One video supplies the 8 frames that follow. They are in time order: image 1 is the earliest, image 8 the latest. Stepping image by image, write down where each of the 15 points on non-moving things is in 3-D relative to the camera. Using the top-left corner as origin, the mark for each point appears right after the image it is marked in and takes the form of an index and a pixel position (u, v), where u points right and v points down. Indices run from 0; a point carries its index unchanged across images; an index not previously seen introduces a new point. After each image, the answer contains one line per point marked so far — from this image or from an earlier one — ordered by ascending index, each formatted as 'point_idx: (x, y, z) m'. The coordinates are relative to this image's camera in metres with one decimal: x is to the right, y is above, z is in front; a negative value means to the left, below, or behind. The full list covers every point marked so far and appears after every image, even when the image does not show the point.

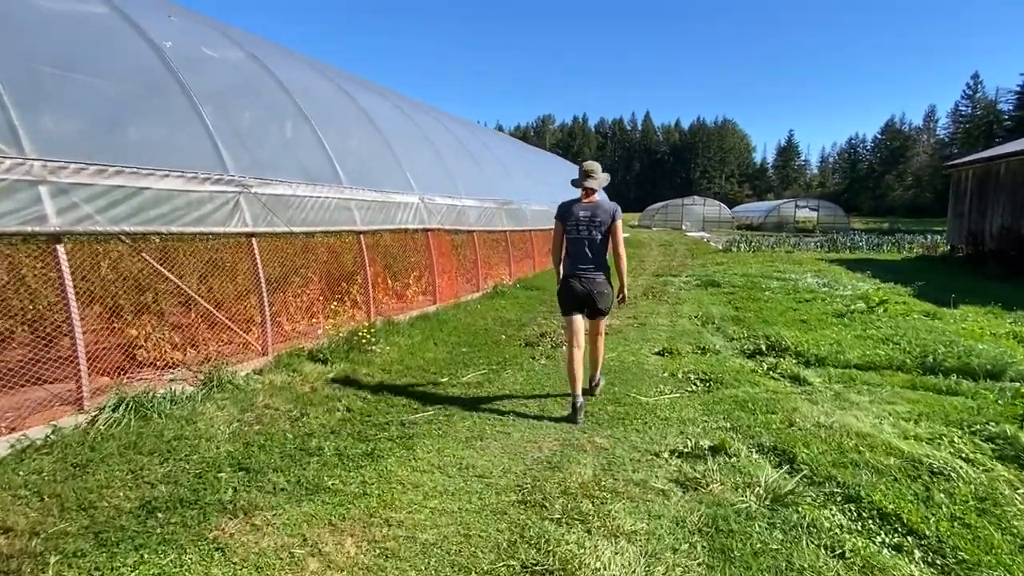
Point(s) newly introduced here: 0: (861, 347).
0: (+3.2, -0.5, +6.0) m
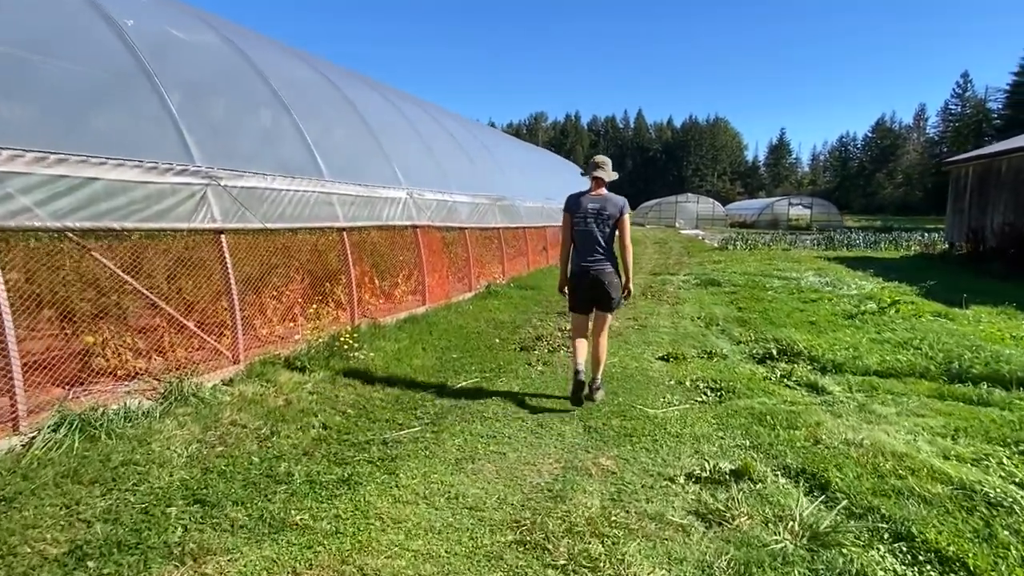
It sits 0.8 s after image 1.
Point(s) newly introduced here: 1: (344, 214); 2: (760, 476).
0: (+3.1, -0.5, +5.6) m
1: (-1.6, +0.7, +6.4) m
2: (+1.2, -0.9, +3.1) m
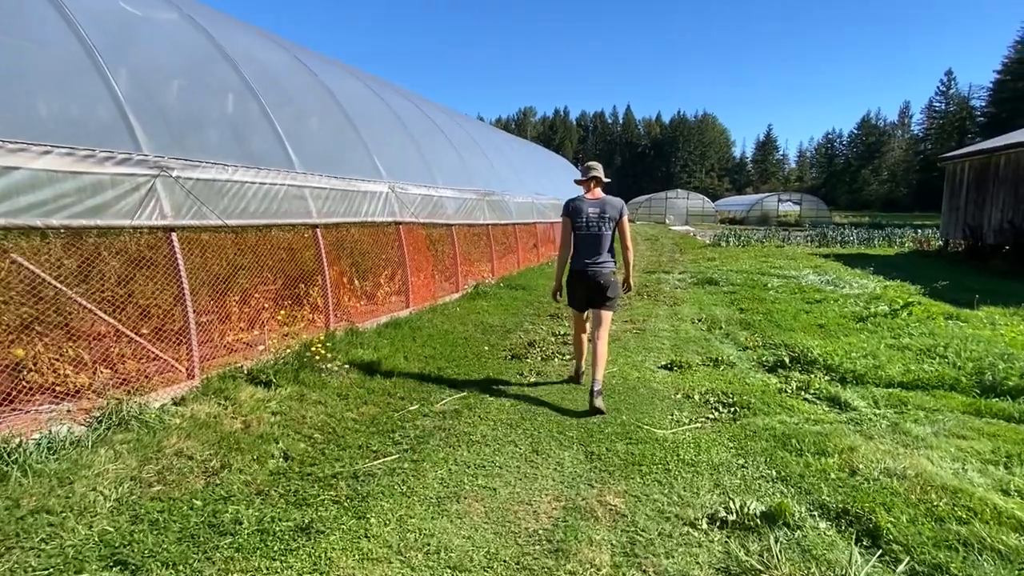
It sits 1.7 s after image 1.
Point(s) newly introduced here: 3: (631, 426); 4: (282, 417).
0: (+3.0, -0.6, +5.2) m
1: (-1.7, +0.7, +5.8) m
2: (+1.1, -0.9, +2.6) m
3: (+0.7, -0.8, +3.8) m
4: (-1.3, -0.7, +3.7) m
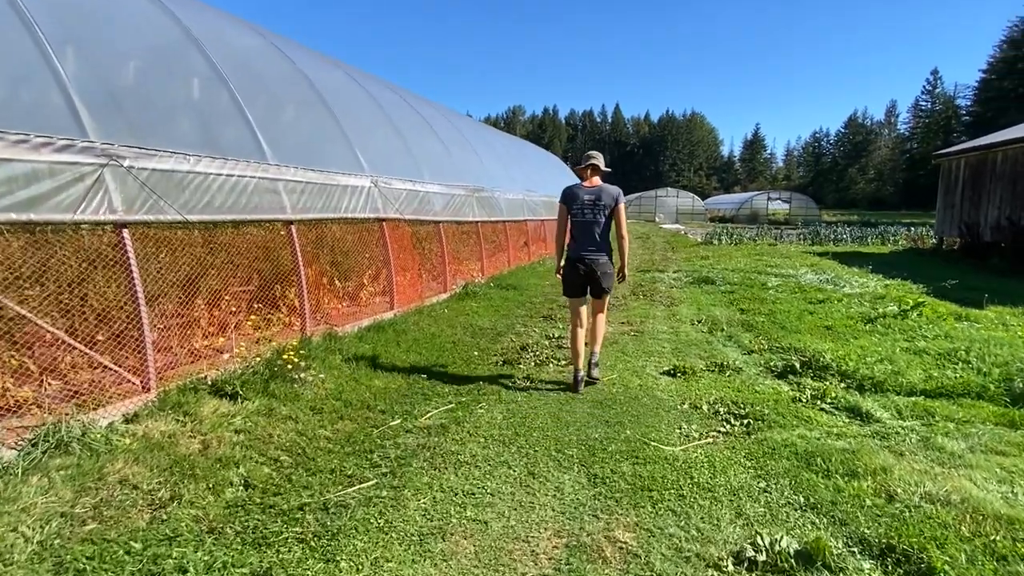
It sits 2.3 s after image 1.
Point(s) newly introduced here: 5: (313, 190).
0: (+3.0, -0.6, +4.8) m
1: (-1.8, +0.7, +5.4) m
2: (+1.1, -0.9, +2.3) m
3: (+0.7, -0.8, +3.5) m
4: (-1.3, -0.7, +3.3) m
5: (-1.7, +0.8, +5.8) m
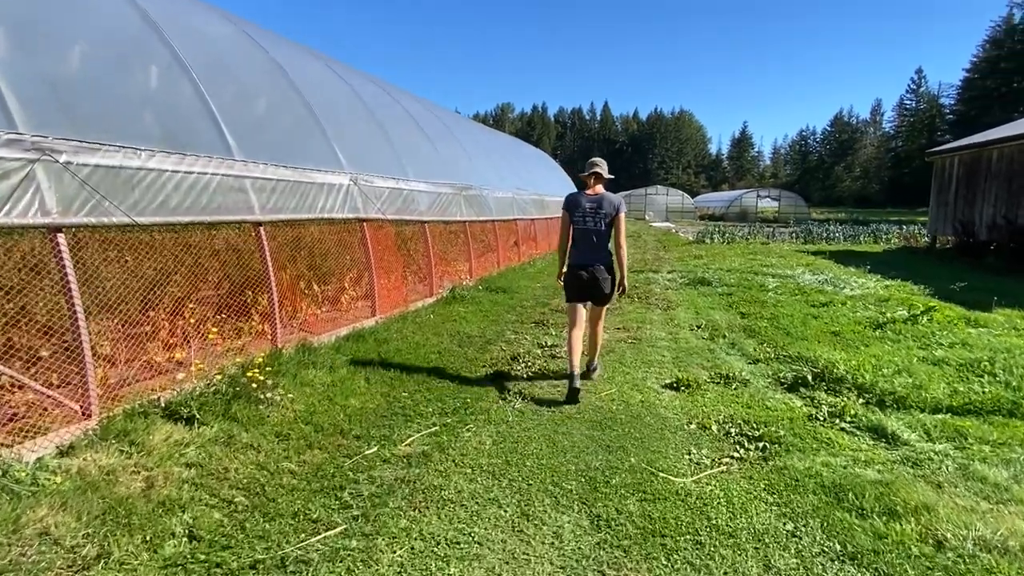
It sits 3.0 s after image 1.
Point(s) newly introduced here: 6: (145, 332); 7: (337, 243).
0: (+2.9, -0.6, +4.5) m
1: (-1.9, +0.6, +5.0) m
2: (+1.1, -1.0, +1.9) m
3: (+0.6, -0.9, +3.1) m
4: (-1.4, -0.8, +2.9) m
5: (-1.8, +0.8, +5.3) m
6: (-2.1, -0.3, +3.9) m
7: (-1.6, +0.4, +6.0) m
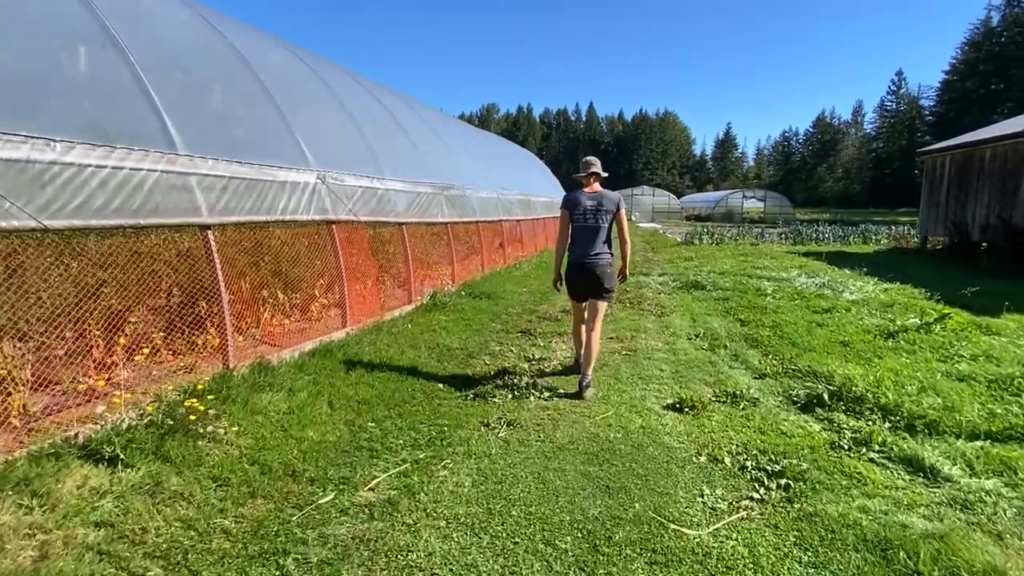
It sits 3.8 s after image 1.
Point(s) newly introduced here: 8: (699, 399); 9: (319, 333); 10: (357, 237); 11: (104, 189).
0: (+2.8, -0.7, +4.0) m
1: (-2.0, +0.6, +4.5) m
2: (+1.0, -1.0, +1.4) m
3: (+0.5, -0.9, +2.6) m
4: (-1.4, -0.9, +2.3) m
5: (-1.9, +0.7, +4.8) m
6: (-2.2, -0.3, +3.4) m
7: (-1.7, +0.3, +5.4) m
8: (+1.3, -0.7, +4.4) m
9: (-1.6, -0.4, +5.5) m
10: (-1.5, +0.5, +6.4) m
11: (-2.2, +0.5, +3.7) m
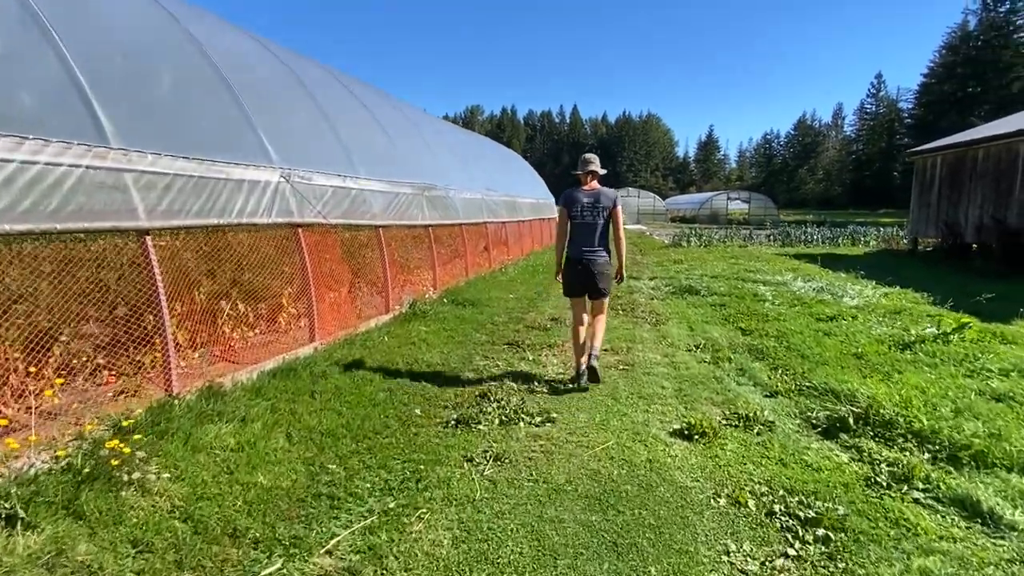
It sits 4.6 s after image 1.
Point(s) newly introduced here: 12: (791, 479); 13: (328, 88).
0: (+2.7, -0.7, +3.6) m
1: (-2.1, +0.5, +3.9) m
2: (+1.0, -1.1, +0.9) m
3: (+0.5, -1.0, +2.1) m
4: (-1.5, -0.9, +1.8) m
5: (-2.0, +0.6, +4.2) m
6: (-2.2, -0.4, +2.8) m
7: (-1.8, +0.2, +4.9) m
8: (+1.2, -0.8, +4.0) m
9: (-1.7, -0.4, +5.0) m
10: (-1.6, +0.4, +5.8) m
11: (-2.3, +0.5, +3.1) m
12: (+1.3, -0.9, +3.1) m
13: (-2.2, +2.4, +7.8) m
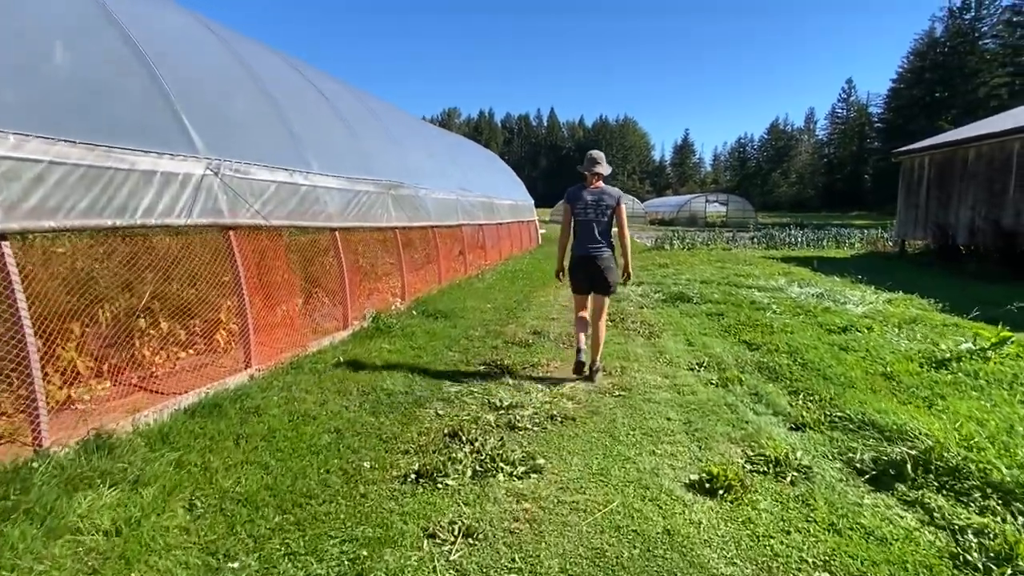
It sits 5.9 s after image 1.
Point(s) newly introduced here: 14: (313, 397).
0: (+2.6, -0.8, +2.9) m
1: (-2.2, +0.4, +3.1) m
2: (+1.0, -1.2, +0.2) m
3: (+0.5, -1.1, +1.3) m
4: (-1.5, -1.0, +1.0) m
5: (-2.2, +0.5, +3.4) m
6: (-2.3, -0.5, +1.9) m
7: (-2.0, +0.2, +4.1) m
8: (+1.1, -0.9, +3.2) m
9: (-1.9, -0.5, +4.1) m
10: (-1.8, +0.3, +5.0) m
11: (-2.4, +0.4, +2.3) m
12: (+1.2, -1.0, +2.4) m
13: (-2.4, +2.2, +6.9) m
14: (-1.2, -0.7, +4.0) m
